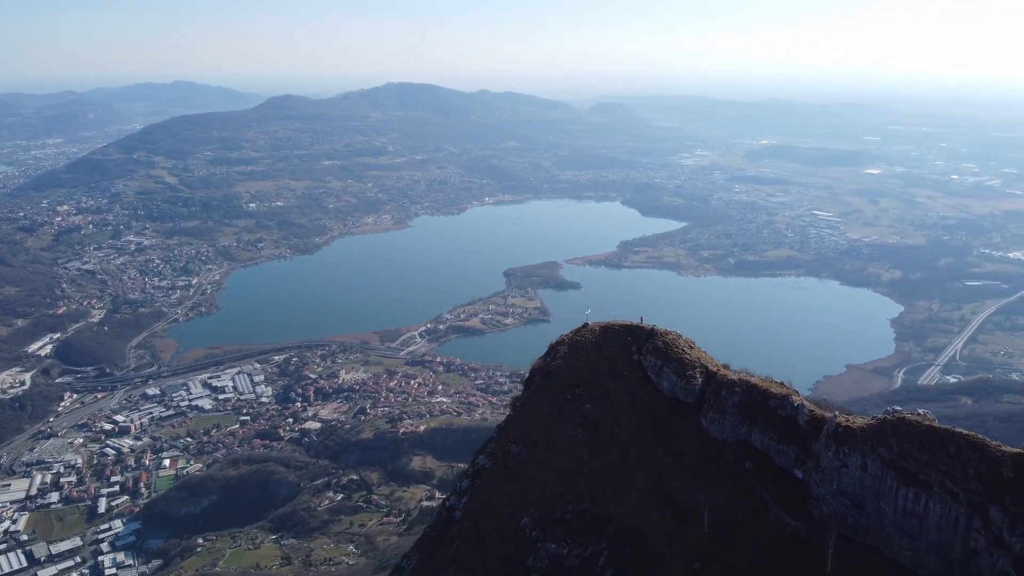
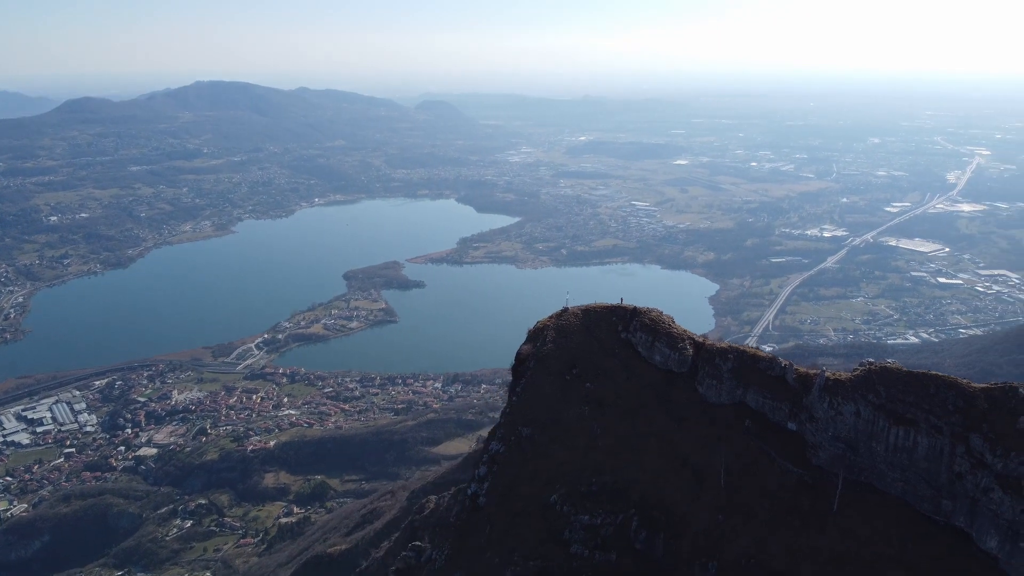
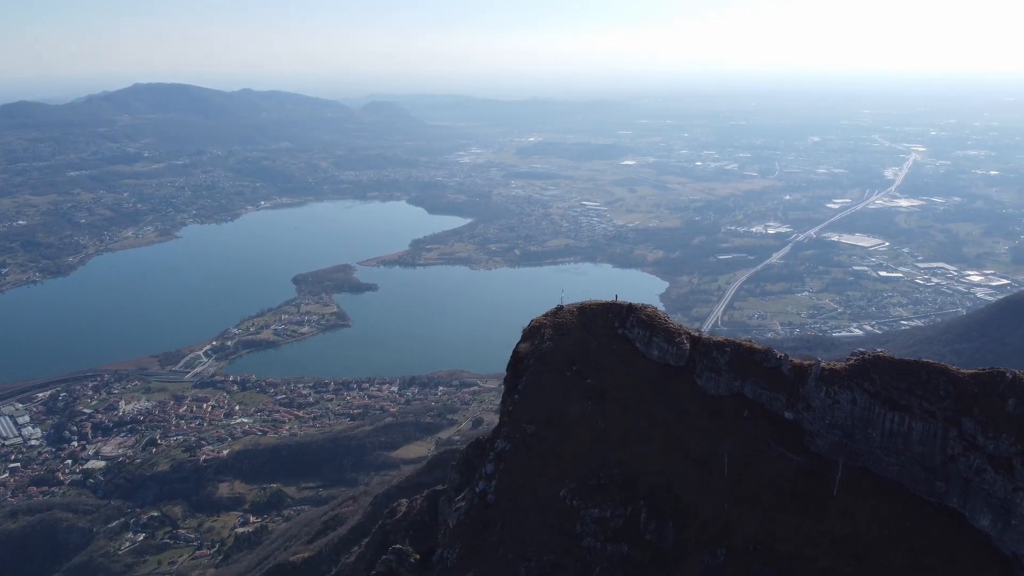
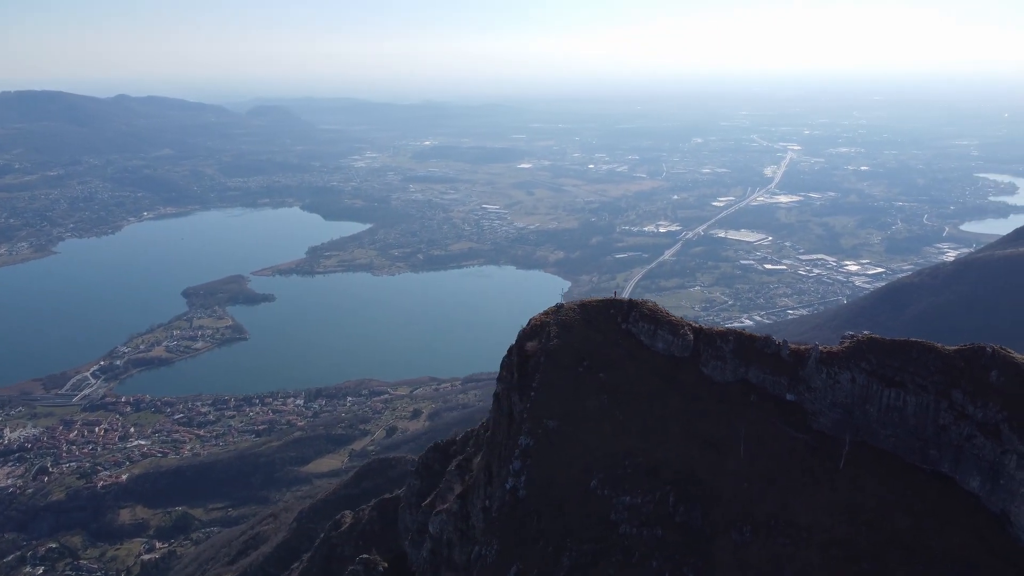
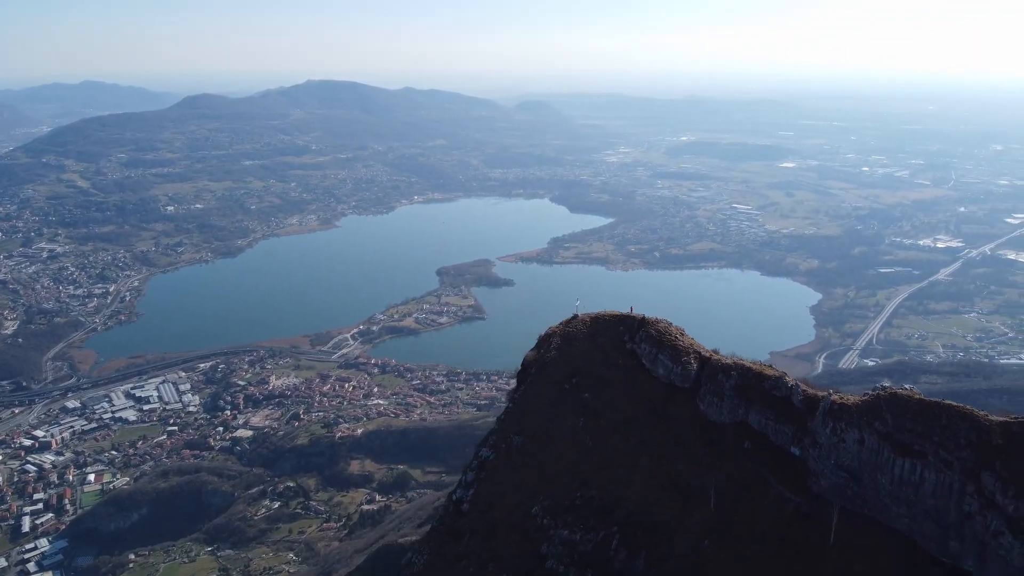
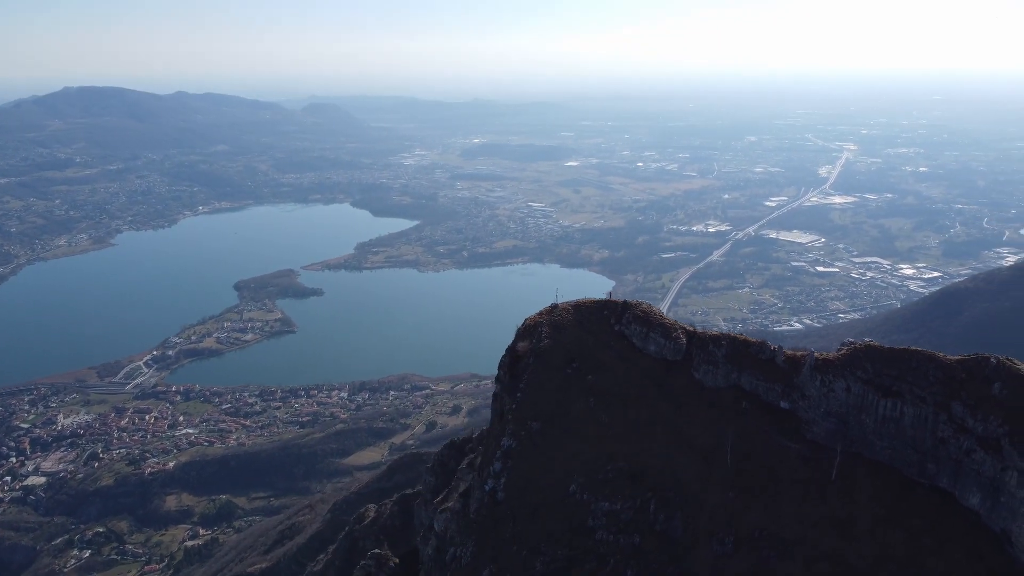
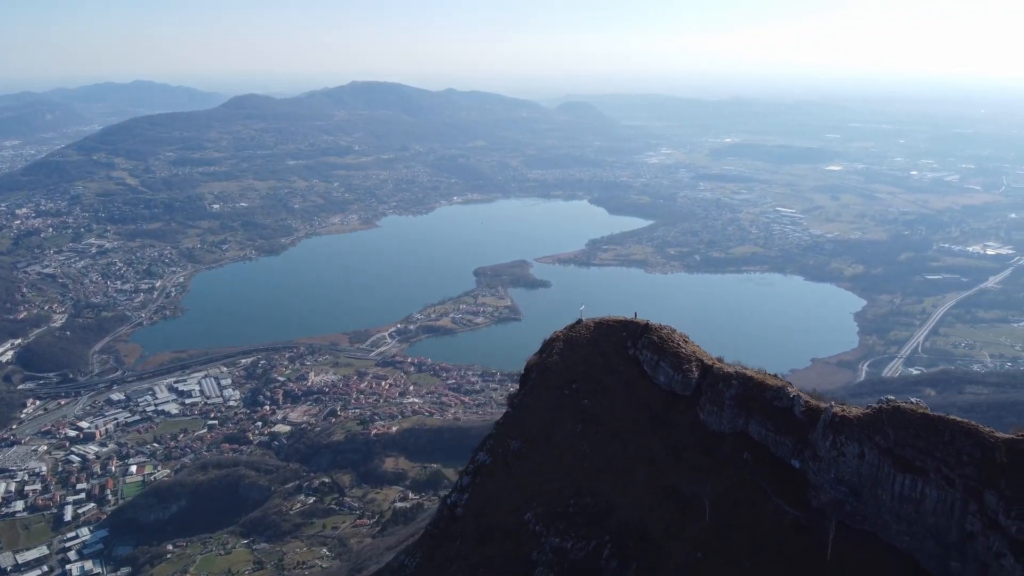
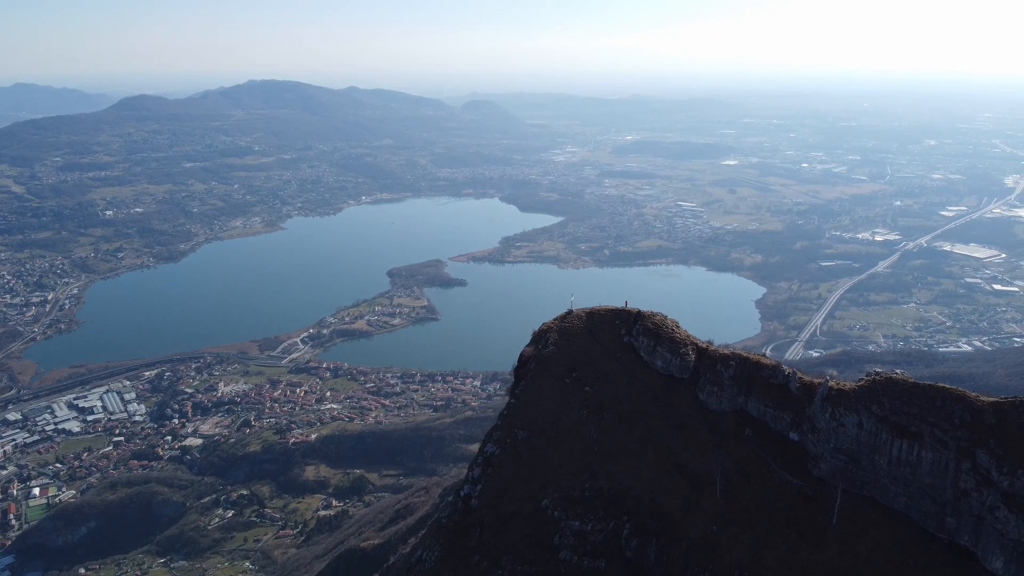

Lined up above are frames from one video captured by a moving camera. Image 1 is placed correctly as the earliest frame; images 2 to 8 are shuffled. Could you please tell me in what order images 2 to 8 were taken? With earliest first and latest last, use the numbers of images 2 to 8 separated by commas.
7, 5, 8, 2, 3, 6, 4
